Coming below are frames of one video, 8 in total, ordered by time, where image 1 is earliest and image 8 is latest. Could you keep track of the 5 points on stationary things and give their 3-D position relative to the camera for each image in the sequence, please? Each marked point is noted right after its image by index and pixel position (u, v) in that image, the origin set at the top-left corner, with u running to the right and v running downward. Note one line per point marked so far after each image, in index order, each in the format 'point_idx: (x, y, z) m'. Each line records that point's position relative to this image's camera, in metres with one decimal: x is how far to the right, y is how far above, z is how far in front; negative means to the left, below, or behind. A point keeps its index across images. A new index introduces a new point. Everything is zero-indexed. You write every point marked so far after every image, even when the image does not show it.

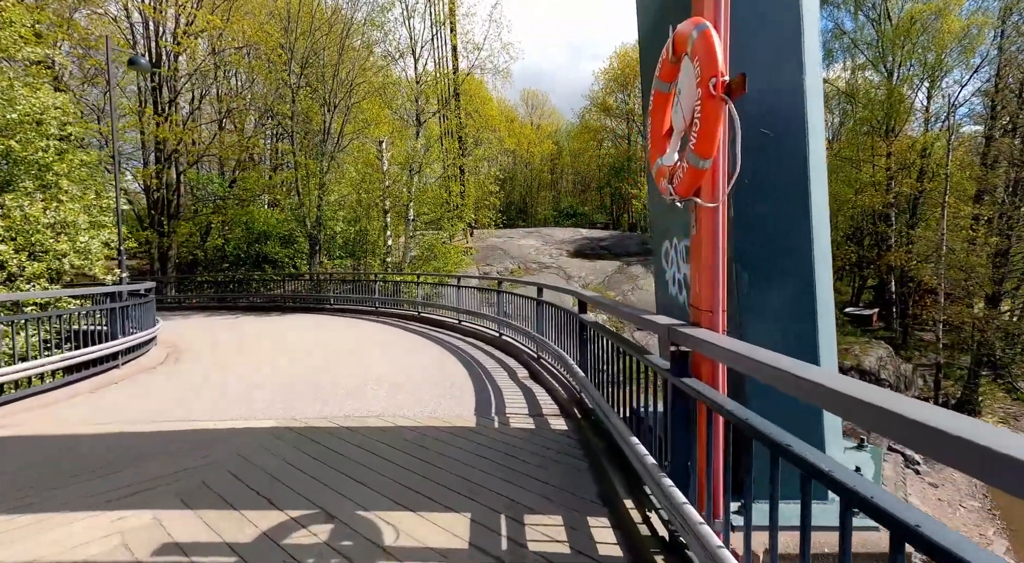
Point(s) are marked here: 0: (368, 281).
0: (-4.3, 0.0, +17.8) m
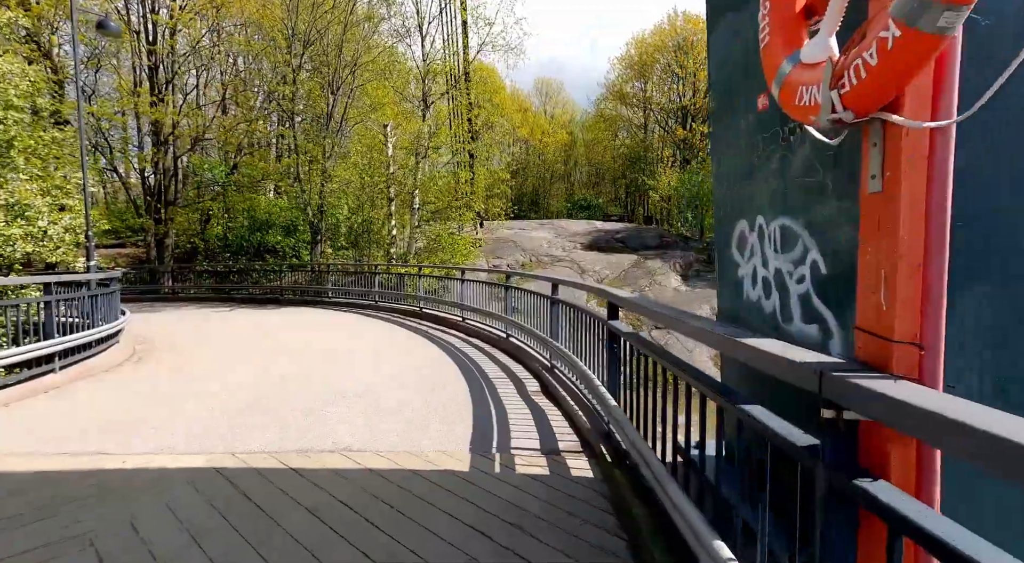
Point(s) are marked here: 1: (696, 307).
0: (-4.0, +0.2, +16.8) m
1: (+5.3, -0.7, +17.8) m
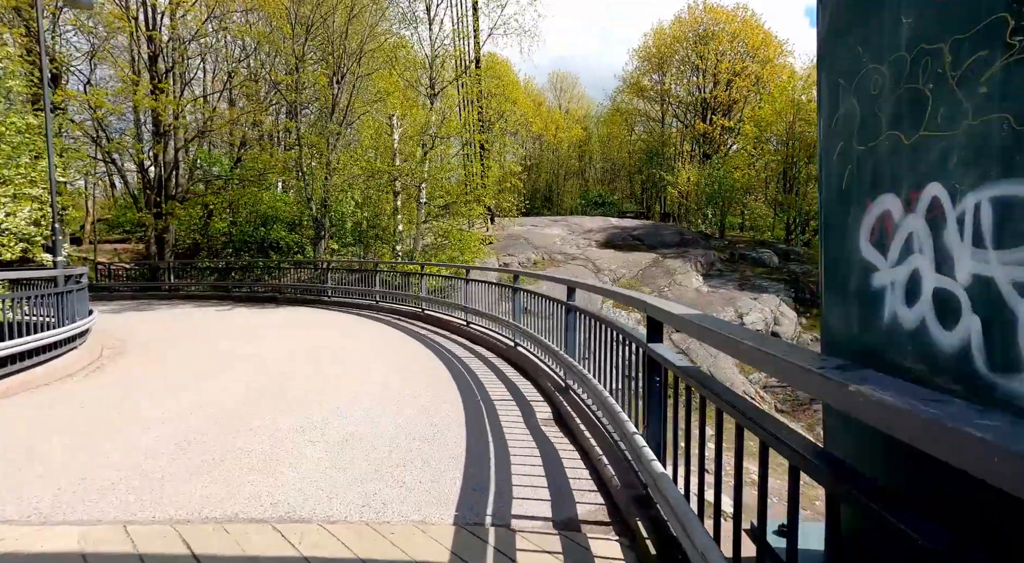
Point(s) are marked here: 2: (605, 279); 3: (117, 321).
0: (-3.7, +0.3, +15.9) m
1: (+5.6, -0.7, +16.7) m
2: (+3.0, +0.1, +19.9) m
3: (-9.0, -1.0, +14.1) m
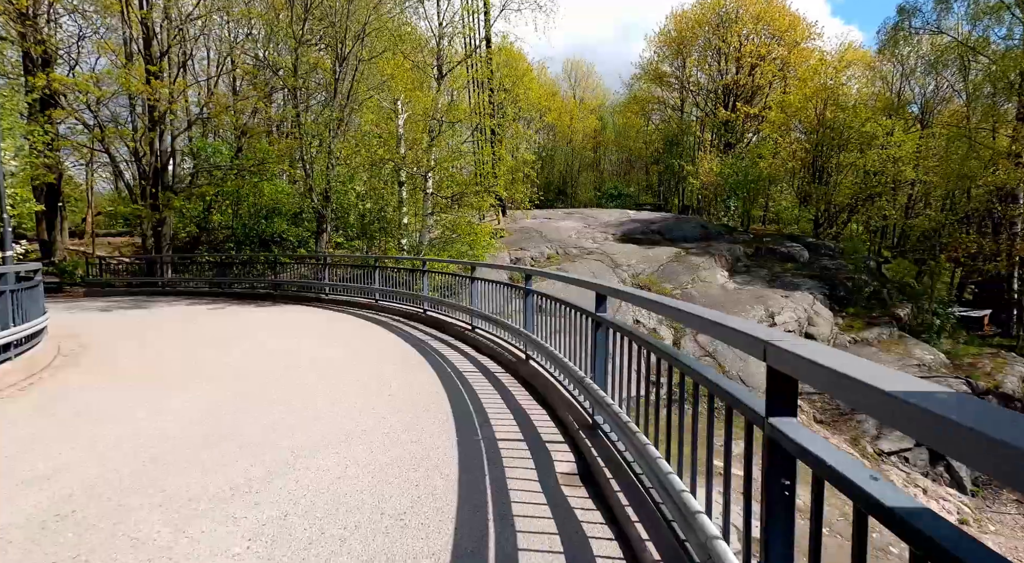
0: (-3.4, +0.3, +14.8) m
1: (+5.9, -0.7, +15.4) m
2: (+3.3, +0.2, +18.7) m
3: (-8.7, -0.9, +13.2) m
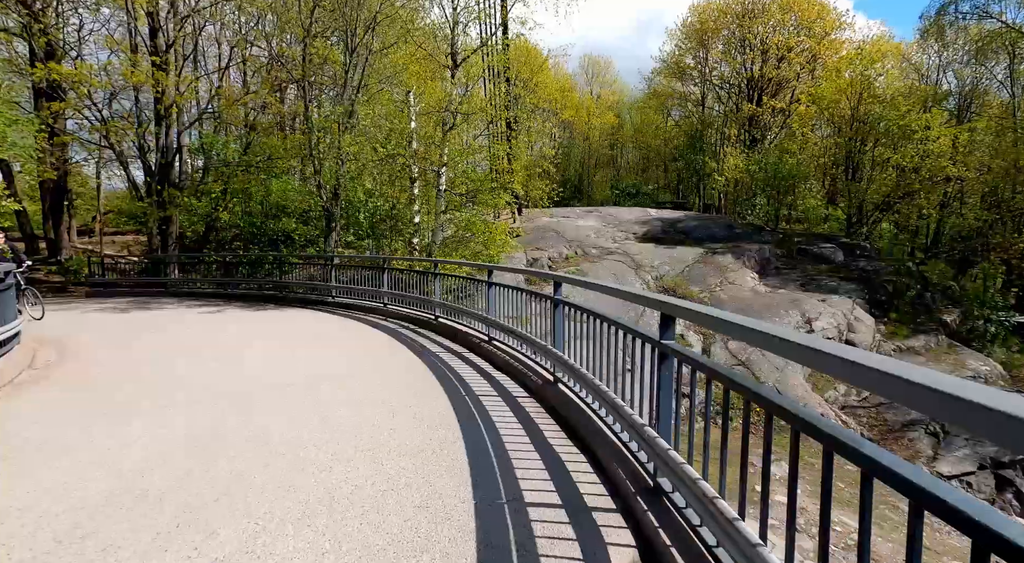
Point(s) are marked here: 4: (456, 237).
0: (-3.0, +0.3, +14.0) m
1: (+6.4, -0.7, +14.4) m
2: (+3.8, +0.2, +17.7) m
3: (-8.4, -0.9, +12.5) m
4: (-1.6, +1.3, +18.1) m
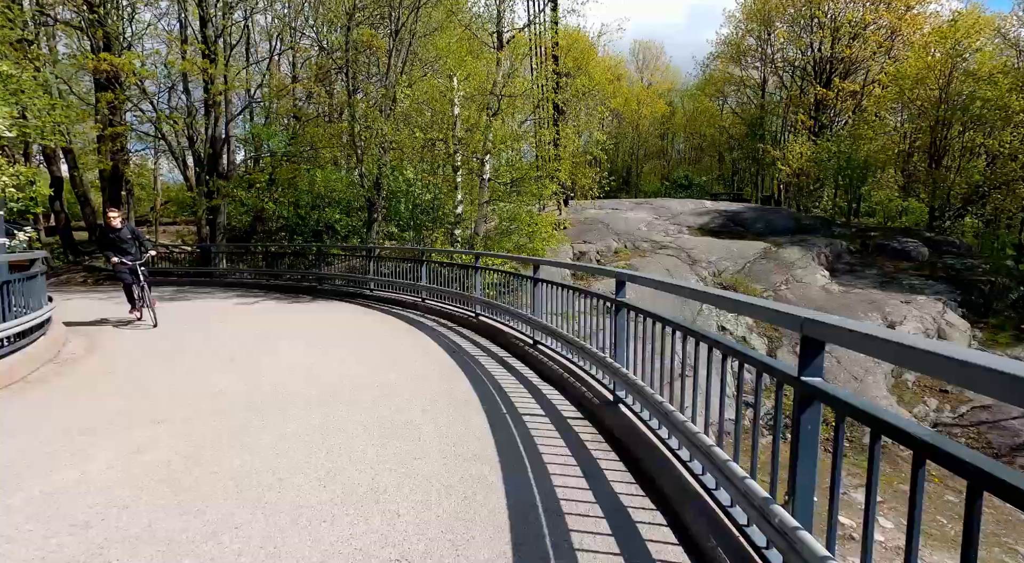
0: (-2.0, +0.5, +13.2) m
1: (+7.4, -0.7, +12.9) m
2: (+5.1, +0.3, +16.5) m
3: (-7.5, -0.7, +12.1) m
4: (-0.3, +1.5, +17.2) m
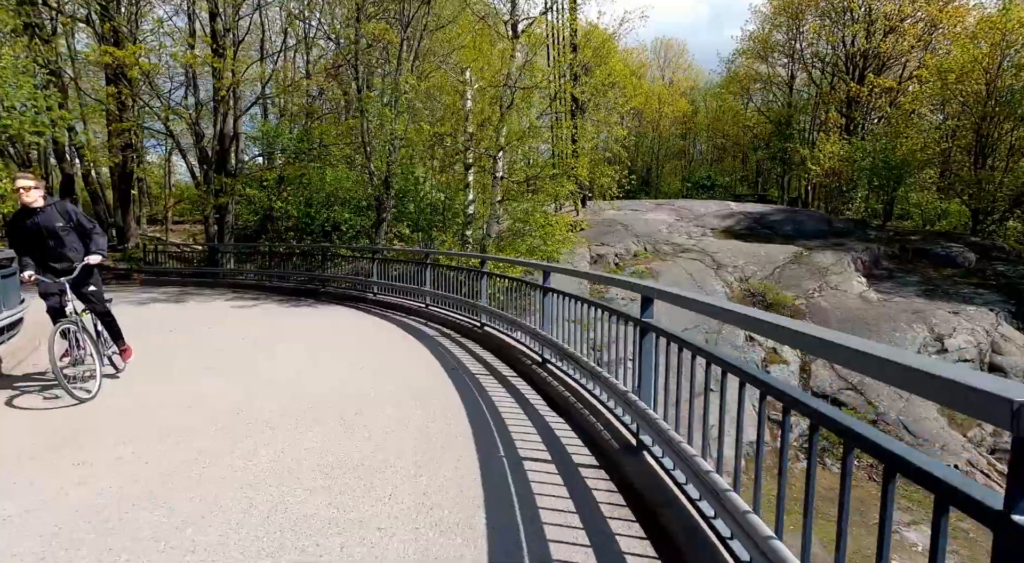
0: (-1.8, +0.4, +12.4) m
1: (+7.6, -0.9, +11.9) m
2: (+5.4, +0.1, +15.4) m
3: (-7.3, -0.8, +11.4) m
4: (0.0, +1.4, +16.3) m
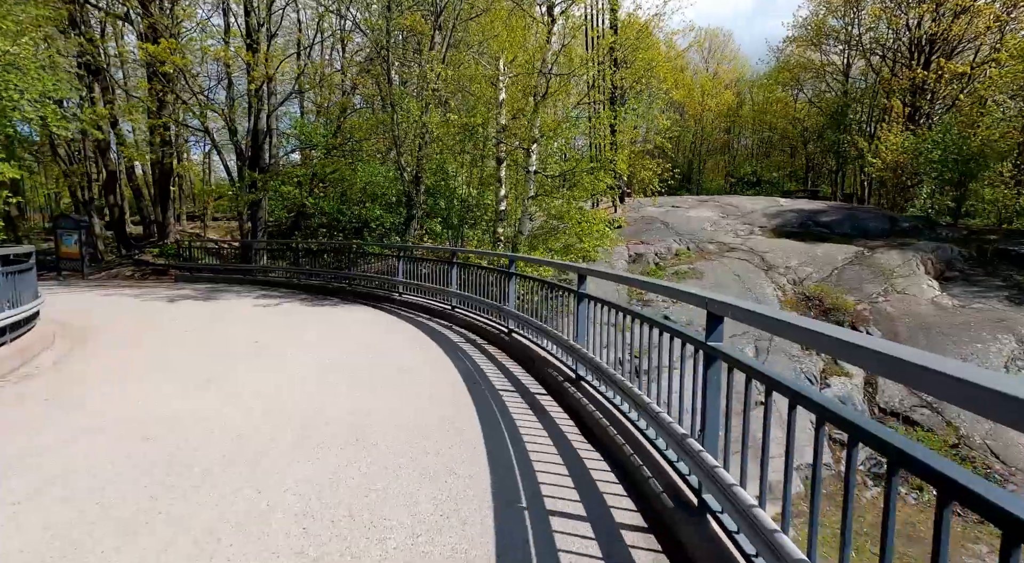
0: (-1.1, +0.4, +11.6) m
1: (+8.2, -1.0, +10.5) m
2: (+6.2, +0.1, +14.2) m
3: (-6.7, -0.7, +11.0) m
4: (+0.9, +1.4, +15.4) m
